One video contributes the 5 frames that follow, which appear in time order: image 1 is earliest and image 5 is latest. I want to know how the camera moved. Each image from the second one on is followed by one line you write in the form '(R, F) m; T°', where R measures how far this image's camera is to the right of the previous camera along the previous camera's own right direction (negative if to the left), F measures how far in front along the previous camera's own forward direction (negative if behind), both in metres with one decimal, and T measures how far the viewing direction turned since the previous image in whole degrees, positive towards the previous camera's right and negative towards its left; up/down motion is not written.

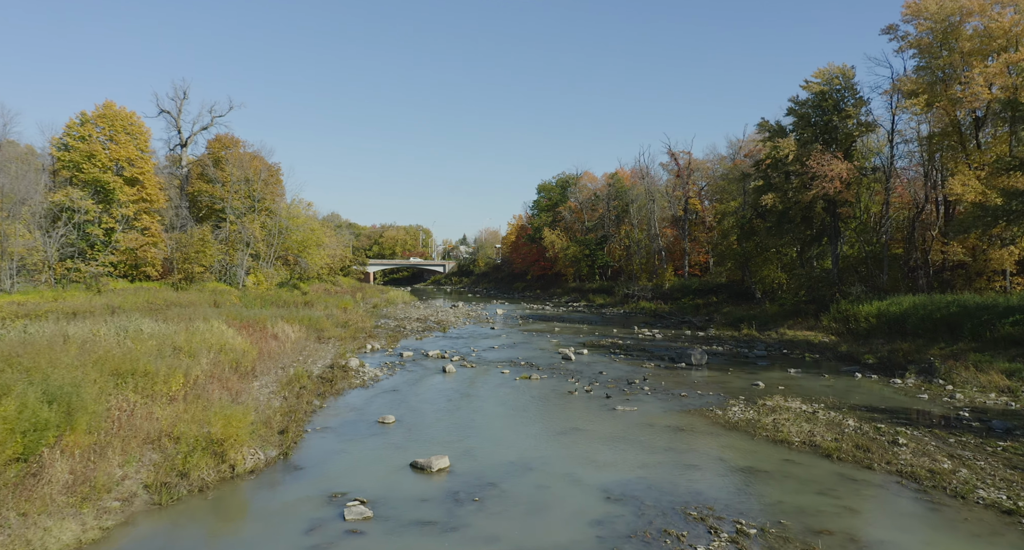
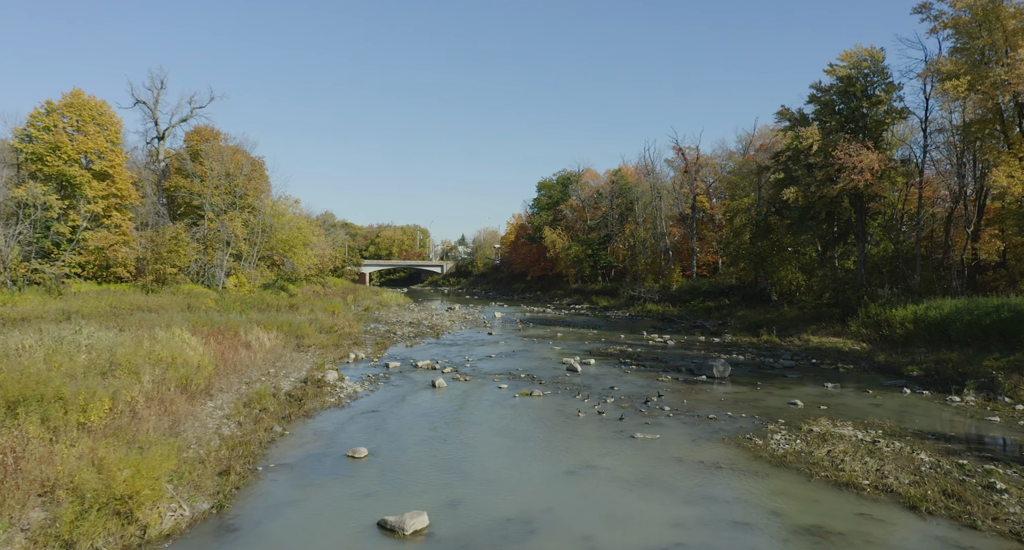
(0.0, +2.8) m; 0°
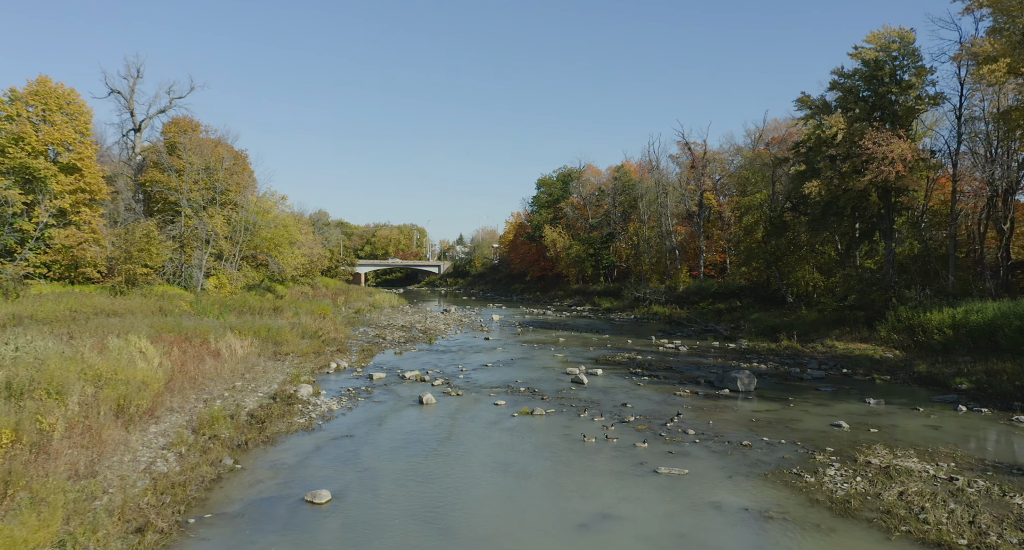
(0.0, +2.5) m; 0°
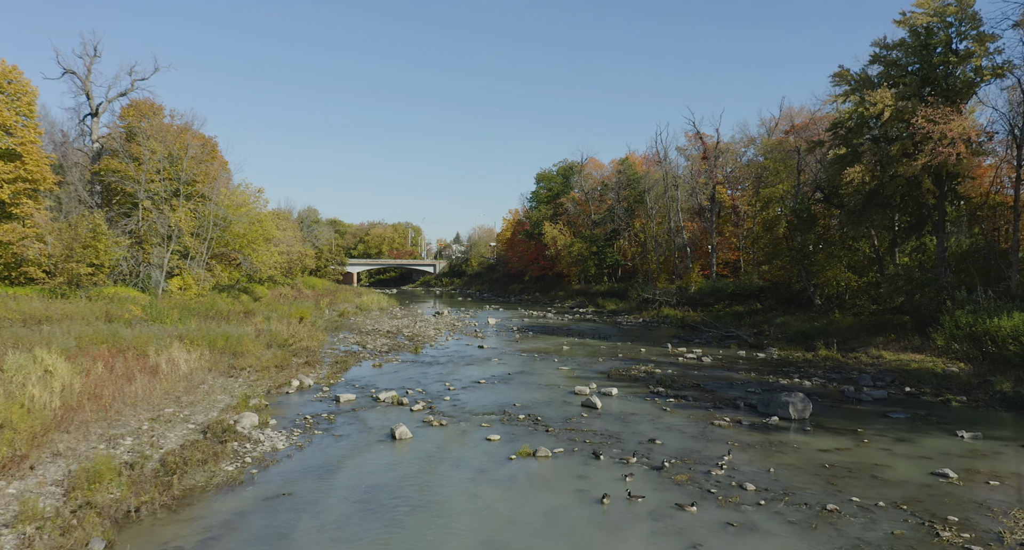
(0.0, +3.9) m; 0°
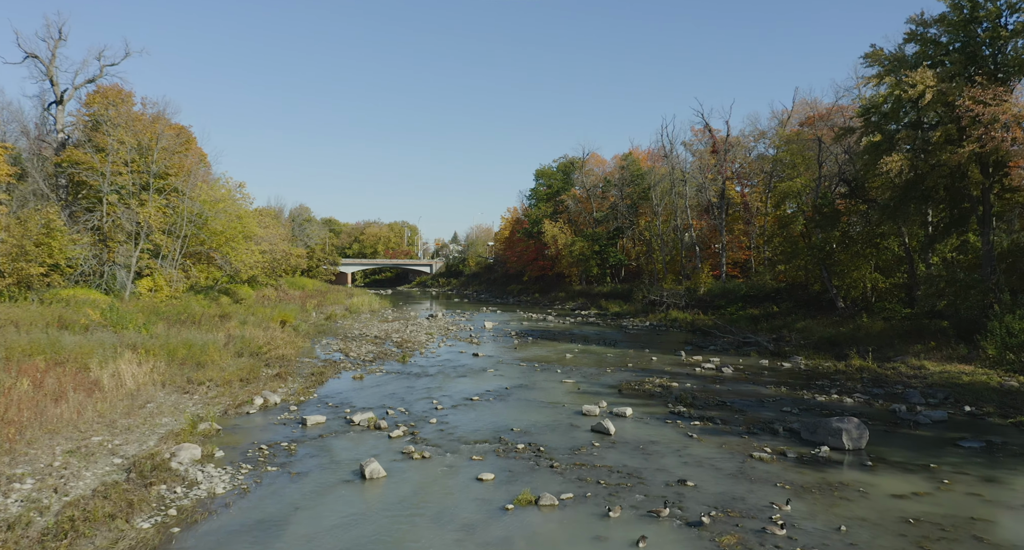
(0.0, +2.7) m; 0°
